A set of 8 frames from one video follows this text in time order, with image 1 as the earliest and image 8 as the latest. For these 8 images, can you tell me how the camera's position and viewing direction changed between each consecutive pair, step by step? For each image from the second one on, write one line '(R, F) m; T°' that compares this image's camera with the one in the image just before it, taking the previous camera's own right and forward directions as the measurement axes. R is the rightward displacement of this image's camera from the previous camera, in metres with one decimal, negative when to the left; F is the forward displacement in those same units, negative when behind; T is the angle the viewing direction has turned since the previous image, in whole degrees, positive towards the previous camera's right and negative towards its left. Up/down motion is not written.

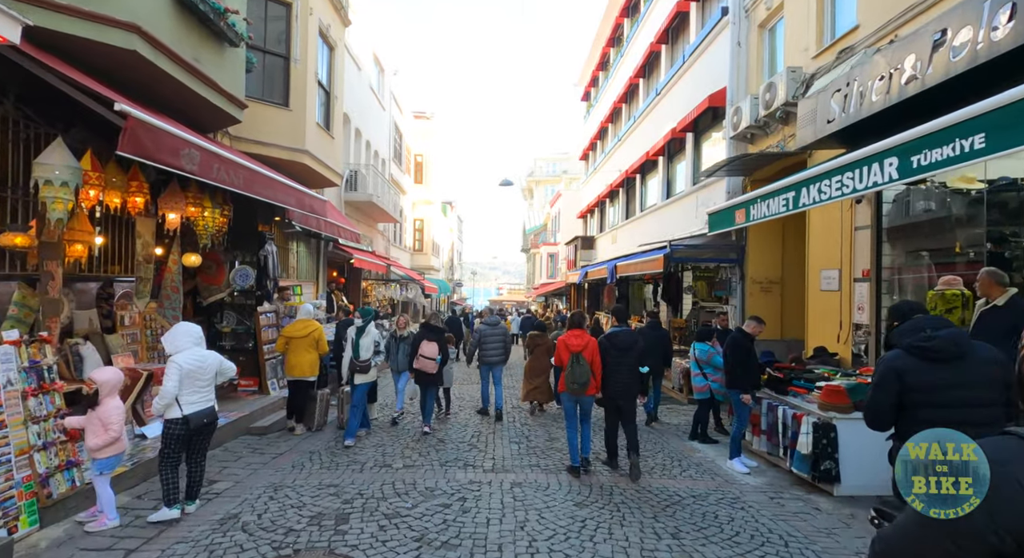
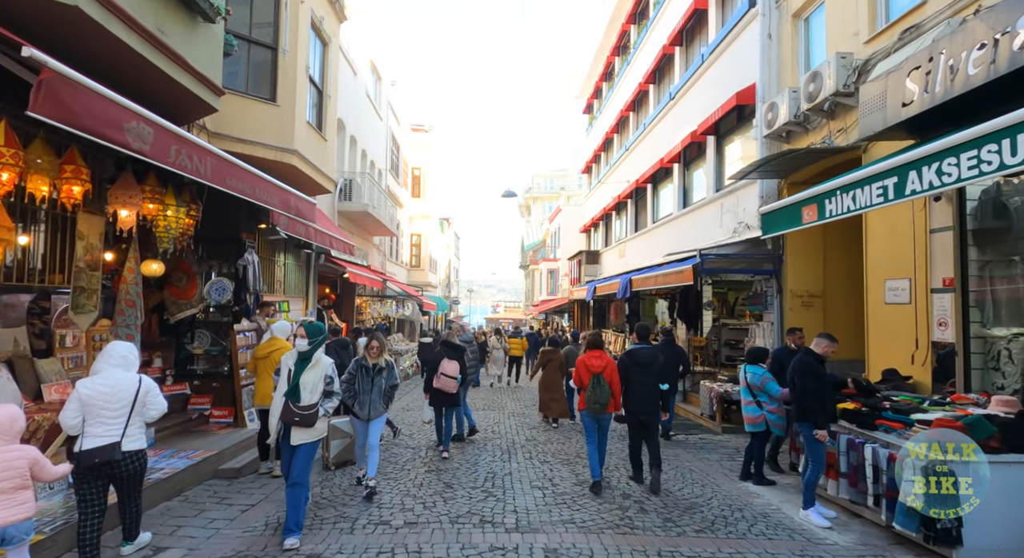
(-0.3, +1.1) m; +1°
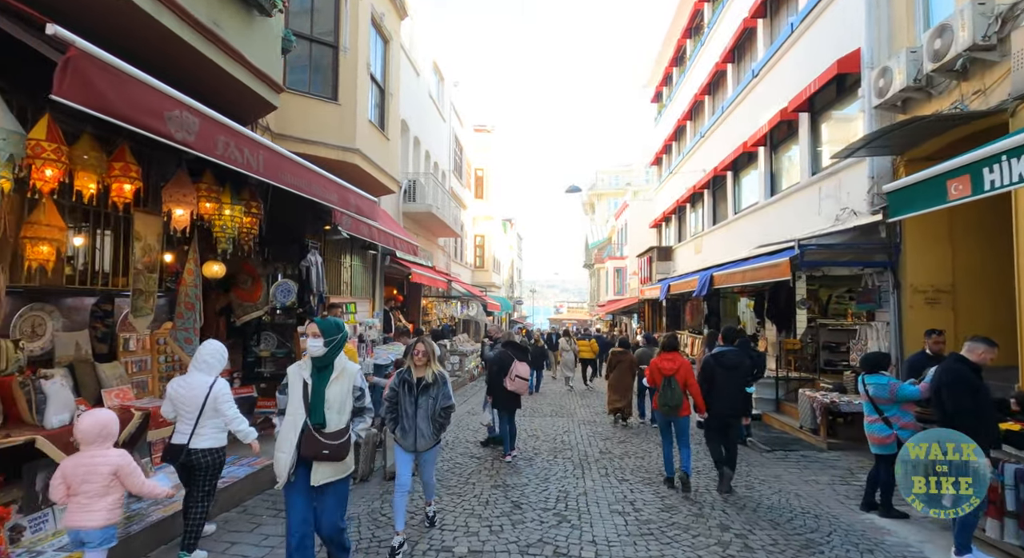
(-0.1, +0.7) m; -7°
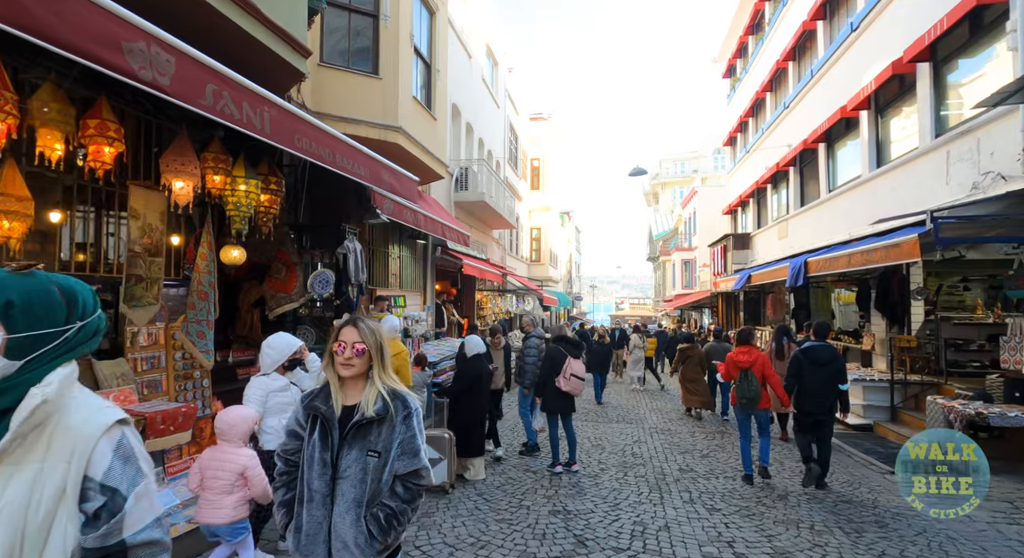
(0.0, +1.1) m; -6°
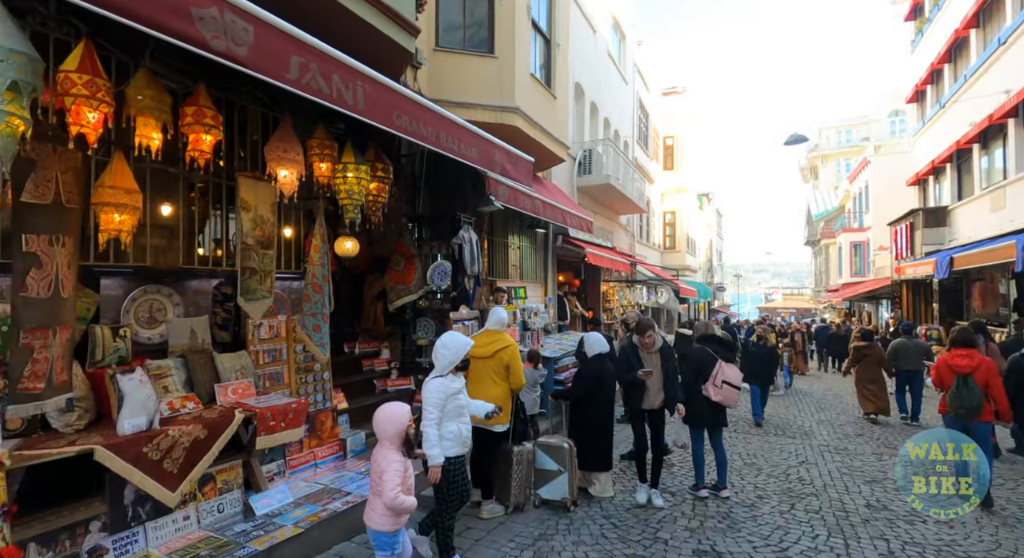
(0.0, +0.7) m; -13°
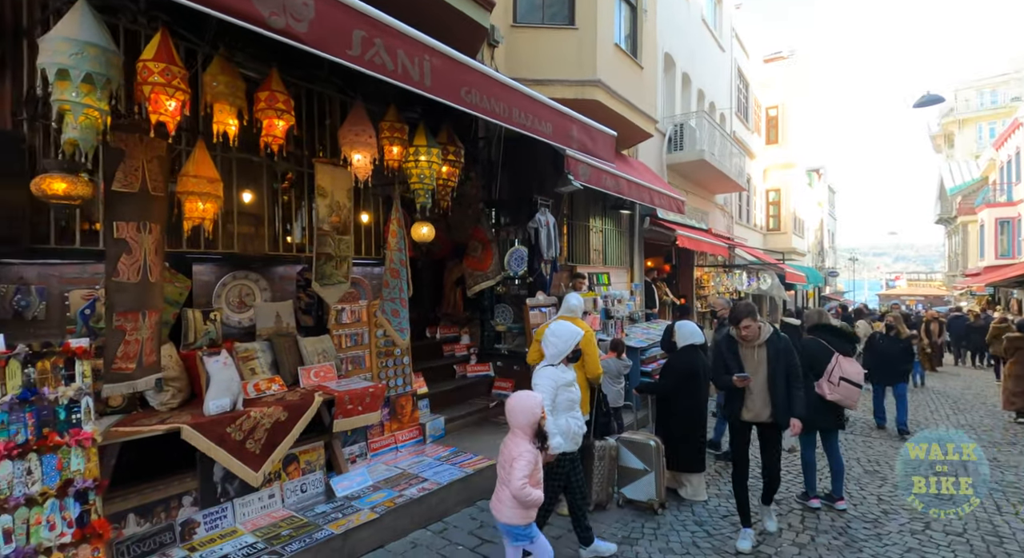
(+0.1, +0.3) m; -9°
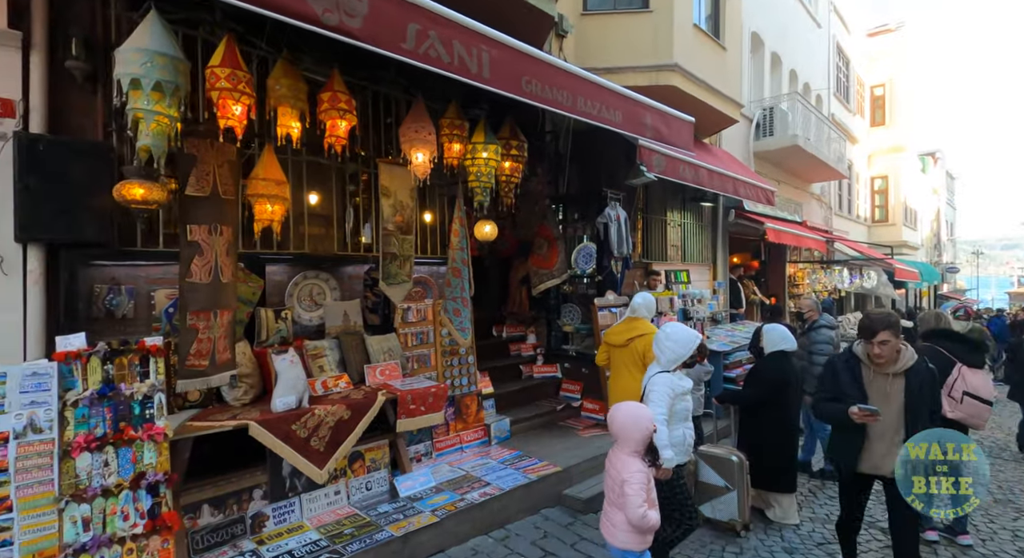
(+0.2, +0.2) m; -8°
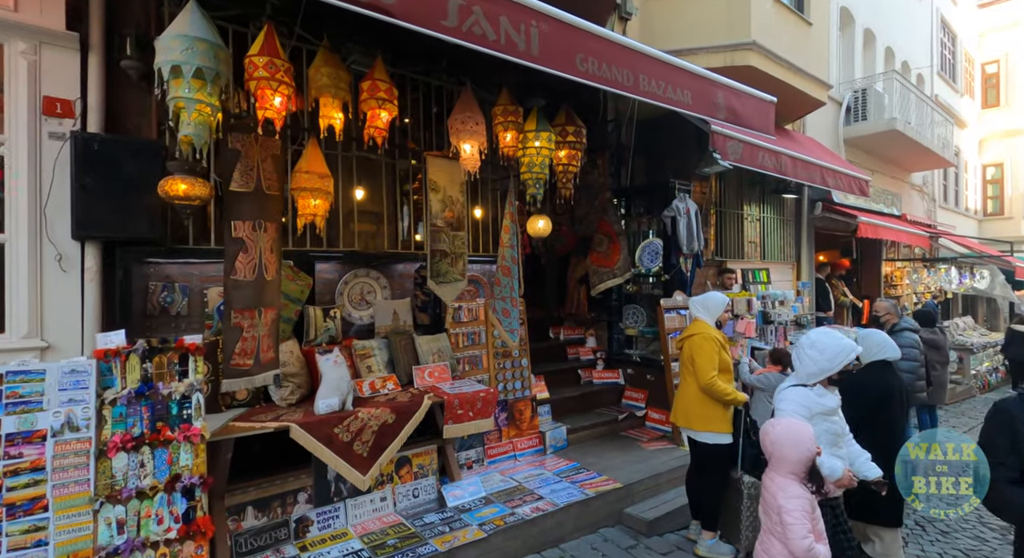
(+0.1, +0.3) m; -7°
